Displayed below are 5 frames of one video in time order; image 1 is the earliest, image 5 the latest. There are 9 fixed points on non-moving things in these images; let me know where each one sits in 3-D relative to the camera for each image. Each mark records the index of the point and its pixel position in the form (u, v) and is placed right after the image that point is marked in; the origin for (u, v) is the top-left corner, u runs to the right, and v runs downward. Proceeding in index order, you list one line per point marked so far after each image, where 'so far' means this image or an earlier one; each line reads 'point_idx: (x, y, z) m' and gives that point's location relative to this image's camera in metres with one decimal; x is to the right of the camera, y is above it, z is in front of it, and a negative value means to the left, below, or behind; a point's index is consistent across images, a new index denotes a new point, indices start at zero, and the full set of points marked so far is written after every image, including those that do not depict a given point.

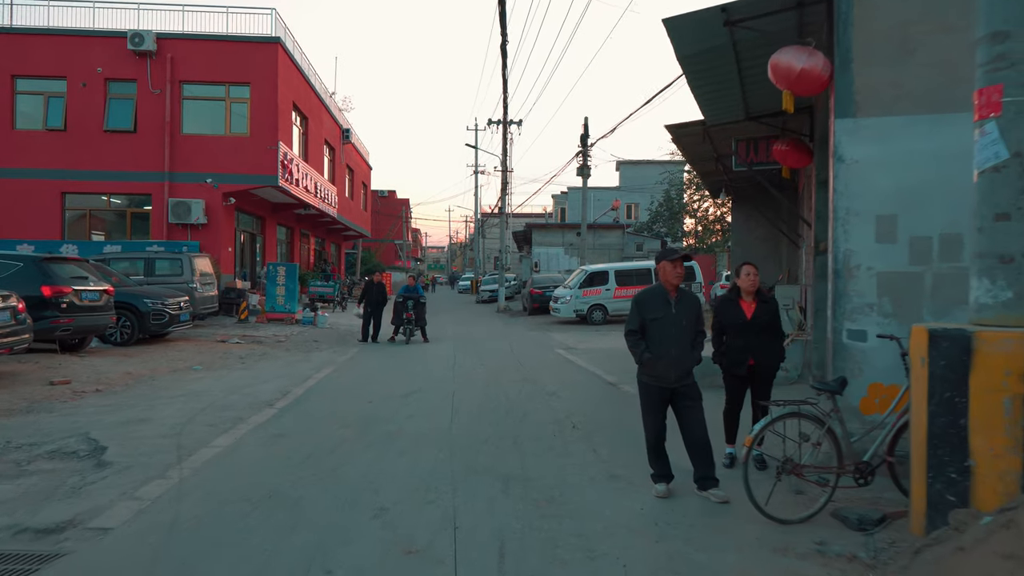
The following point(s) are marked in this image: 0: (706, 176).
0: (+4.7, +2.7, +15.6) m
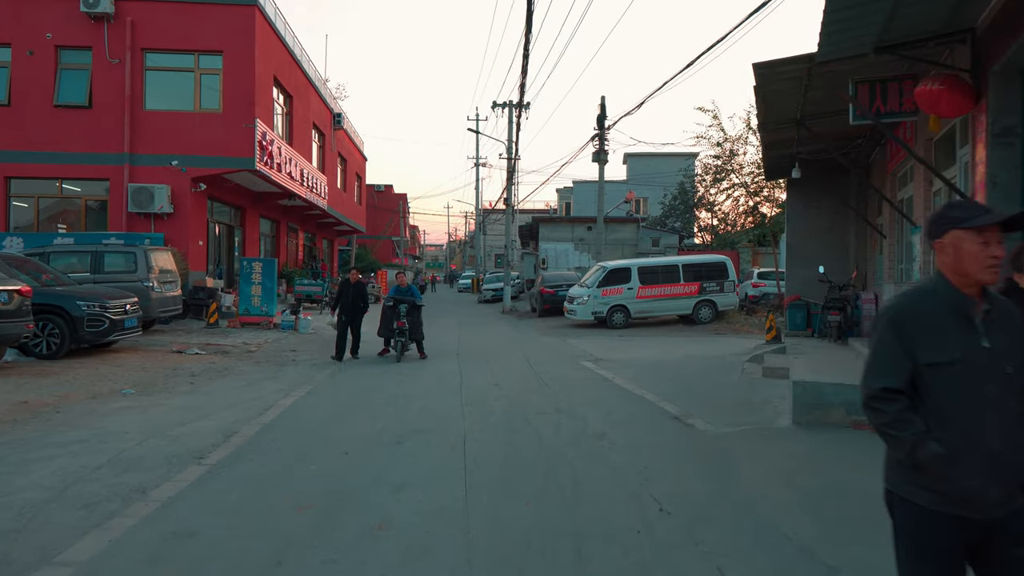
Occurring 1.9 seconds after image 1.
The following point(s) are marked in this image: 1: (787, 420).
0: (+5.1, +2.7, +12.6) m
1: (+3.5, -1.7, +8.0) m
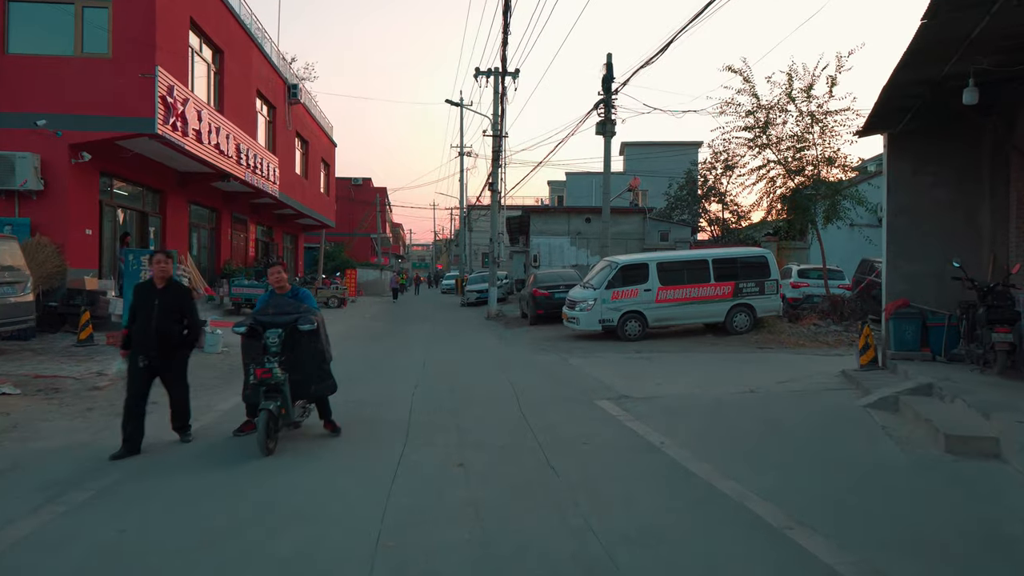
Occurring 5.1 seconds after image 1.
0: (+4.9, +2.7, +7.7) m
1: (+3.3, -1.7, +3.1) m
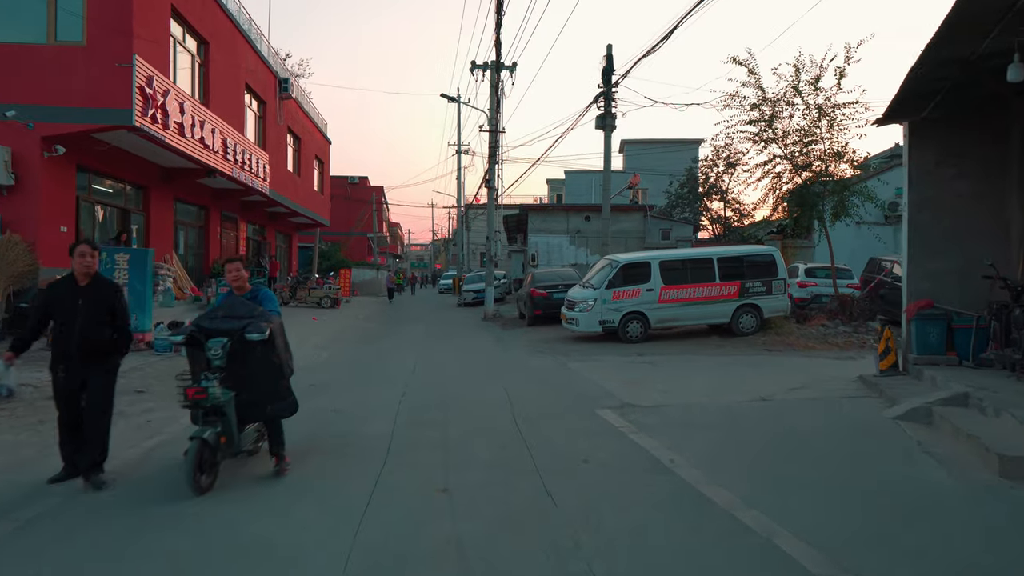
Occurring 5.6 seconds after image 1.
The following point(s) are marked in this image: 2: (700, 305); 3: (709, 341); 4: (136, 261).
0: (+4.8, +2.7, +7.0) m
1: (+3.2, -1.7, +2.4) m
2: (+5.1, -0.5, +17.5) m
3: (+5.4, -1.4, +17.5) m
4: (-7.7, +0.6, +13.2) m
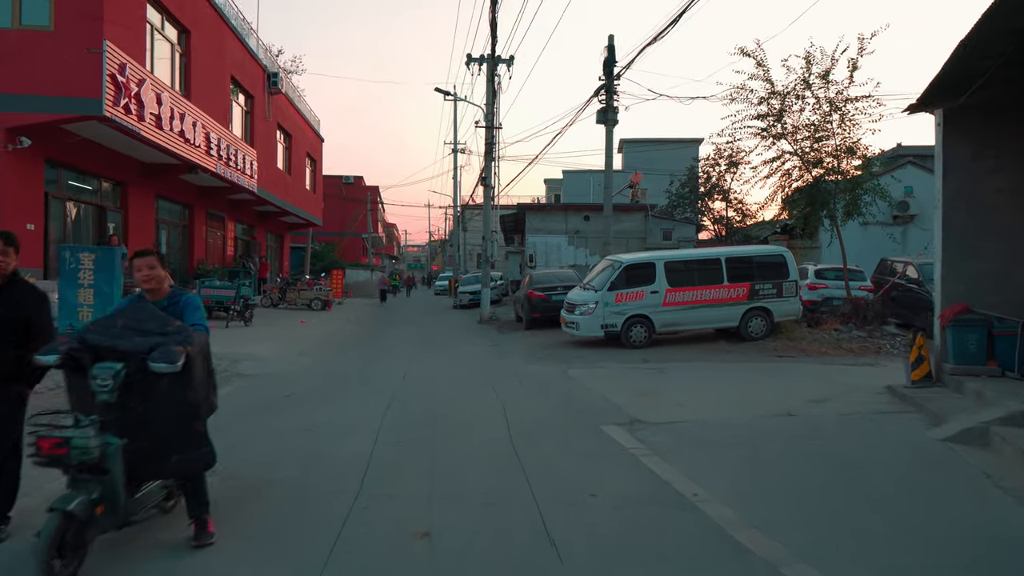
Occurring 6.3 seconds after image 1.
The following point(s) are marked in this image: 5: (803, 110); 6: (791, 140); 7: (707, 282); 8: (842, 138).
0: (+4.8, +2.7, +6.0) m
1: (+3.2, -1.7, +1.4) m
2: (+5.0, -0.5, +16.6) m
3: (+5.3, -1.5, +16.5) m
4: (-7.8, +0.5, +12.3) m
5: (+8.8, +5.4, +19.4) m
6: (+8.7, +4.6, +19.9) m
7: (+5.0, +0.2, +16.6) m
8: (+10.0, +4.5, +19.4) m
